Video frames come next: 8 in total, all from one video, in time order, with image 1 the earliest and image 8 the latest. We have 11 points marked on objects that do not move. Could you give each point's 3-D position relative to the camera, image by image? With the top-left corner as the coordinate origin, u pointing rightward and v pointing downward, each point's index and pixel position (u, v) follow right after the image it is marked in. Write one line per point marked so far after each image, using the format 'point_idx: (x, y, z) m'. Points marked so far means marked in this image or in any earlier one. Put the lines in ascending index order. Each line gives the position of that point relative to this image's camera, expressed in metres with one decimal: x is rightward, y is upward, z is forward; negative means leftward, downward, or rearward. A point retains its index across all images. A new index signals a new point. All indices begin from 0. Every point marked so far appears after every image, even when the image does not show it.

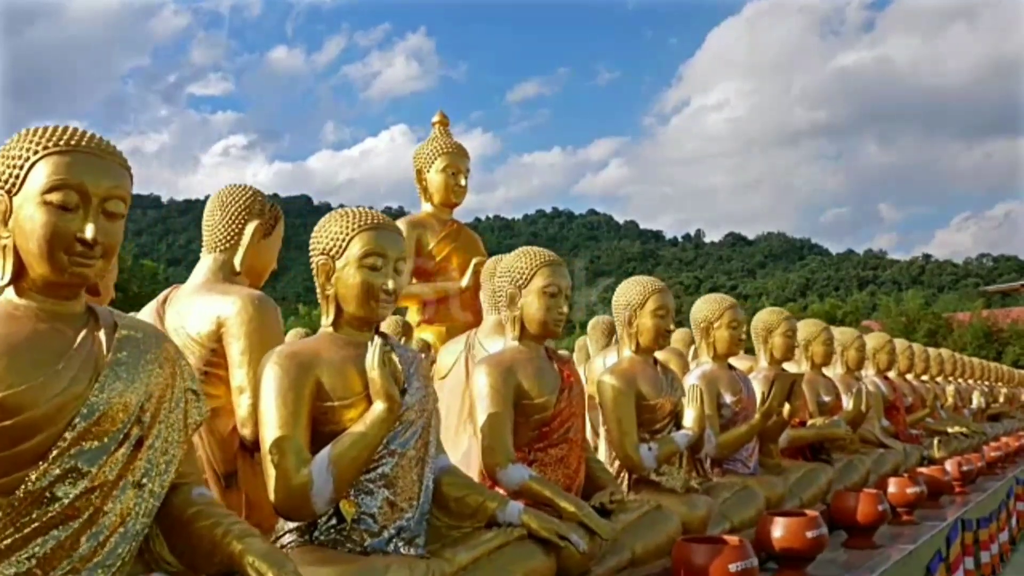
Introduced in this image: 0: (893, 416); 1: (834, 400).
0: (+3.6, -1.2, +11.4) m
1: (+2.5, -0.9, +9.3) m
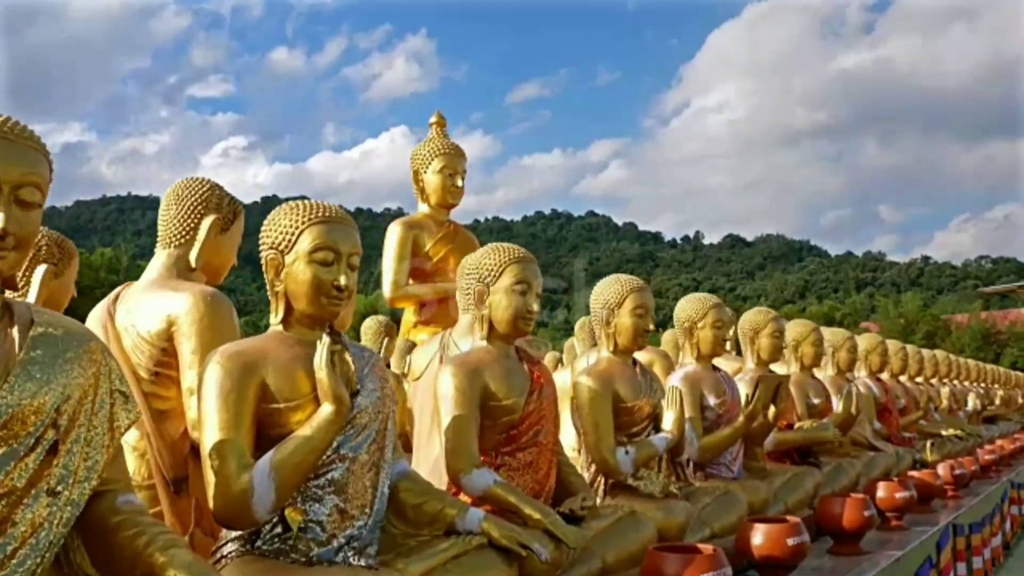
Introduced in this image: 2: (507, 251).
0: (+3.5, -1.2, +11.3) m
1: (+2.4, -0.9, +9.1) m
2: (0.0, +0.2, +4.9) m
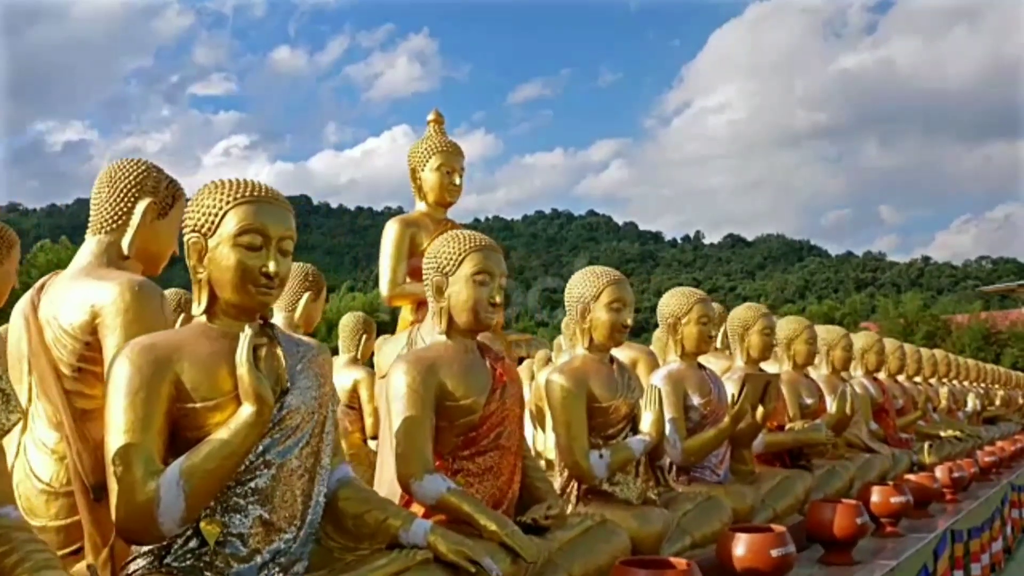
0: (+3.4, -1.2, +10.9) m
1: (+2.2, -0.8, +8.7) m
2: (-0.2, +0.2, +4.5) m
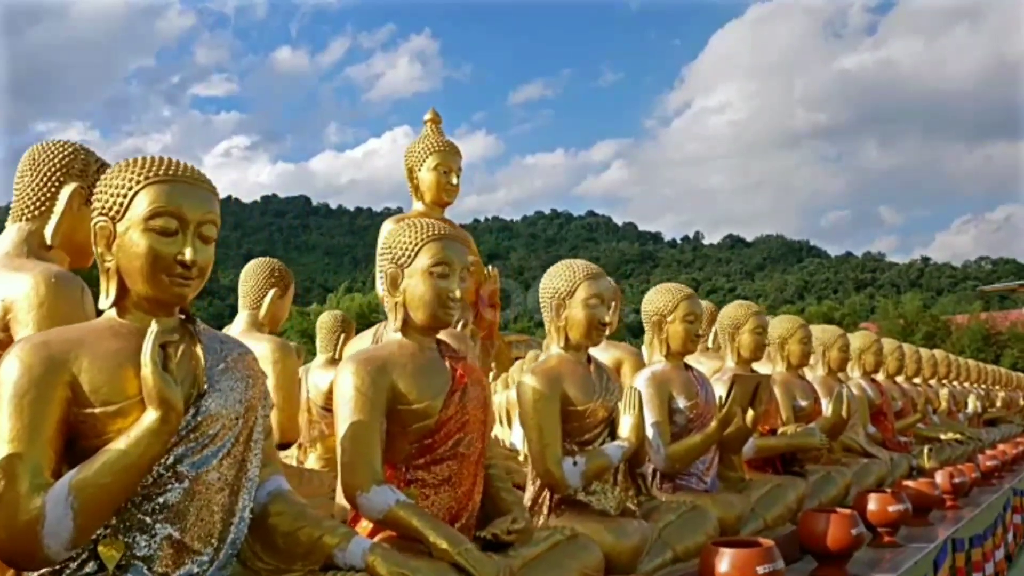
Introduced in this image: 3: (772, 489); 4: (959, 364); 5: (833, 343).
0: (+3.2, -1.2, +10.5) m
1: (+2.1, -0.8, +8.4) m
2: (-0.3, +0.2, +4.1) m
3: (+1.4, -1.1, +6.3) m
4: (+6.5, -1.1, +17.5) m
5: (+2.6, -0.4, +9.6) m
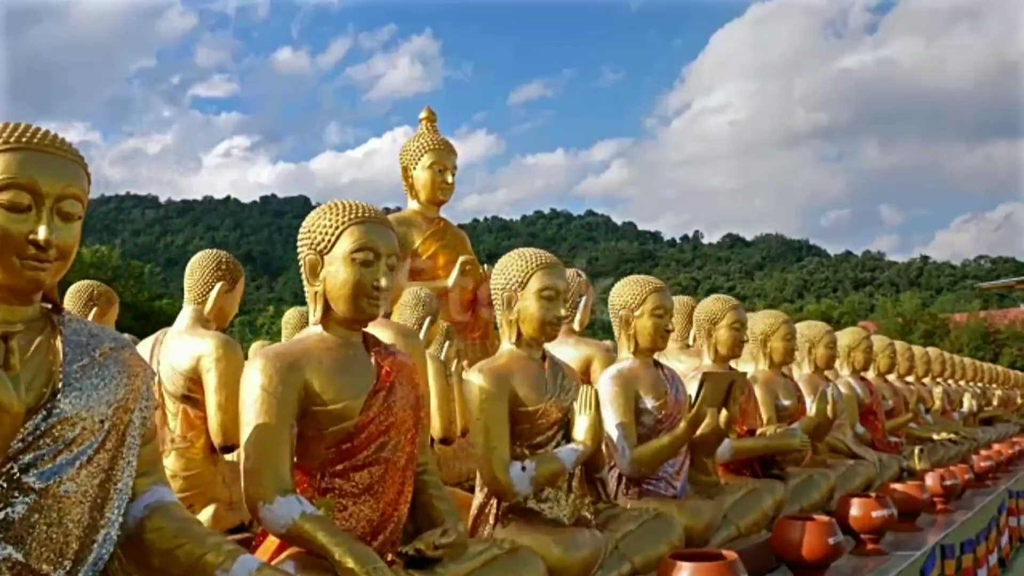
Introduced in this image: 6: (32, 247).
0: (+3.0, -1.1, +10.1) m
1: (+1.9, -0.8, +8.0) m
2: (-0.5, +0.2, +3.7) m
3: (+1.2, -1.0, +6.0) m
4: (+6.3, -1.1, +17.1) m
5: (+2.4, -0.4, +9.2) m
6: (-1.0, +0.1, +2.6) m
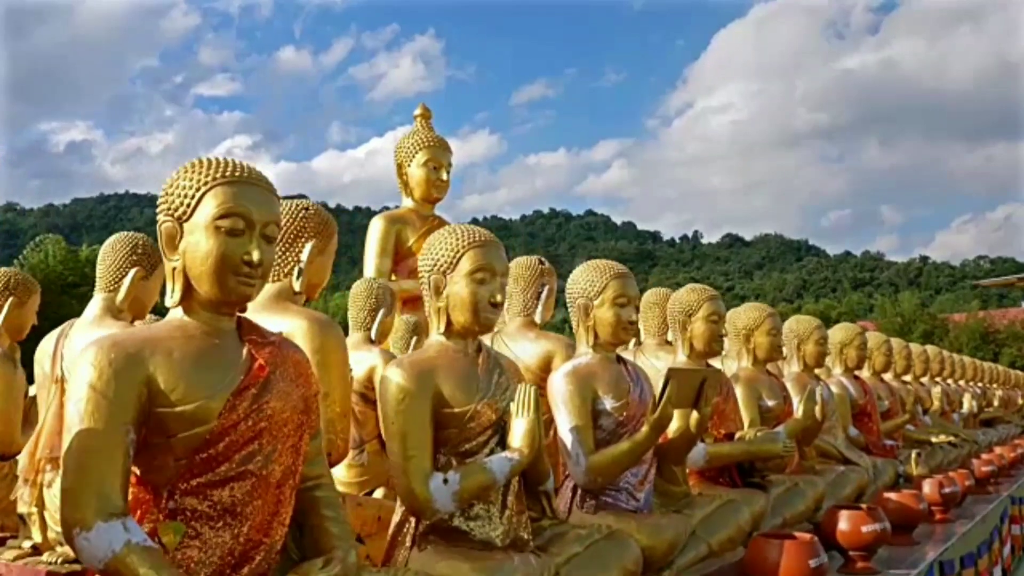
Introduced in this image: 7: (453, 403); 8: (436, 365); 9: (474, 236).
0: (+2.8, -1.1, +9.5) m
1: (+1.6, -0.7, +7.3) m
2: (-0.7, +0.3, +3.1) m
3: (+0.9, -1.0, +5.3) m
4: (+6.0, -1.0, +16.5) m
5: (+2.1, -0.3, +8.6) m
6: (-1.3, +0.2, +1.9) m
7: (-0.2, -0.4, +3.9) m
8: (-0.2, -0.3, +3.9) m
9: (-0.1, +0.2, +4.2) m
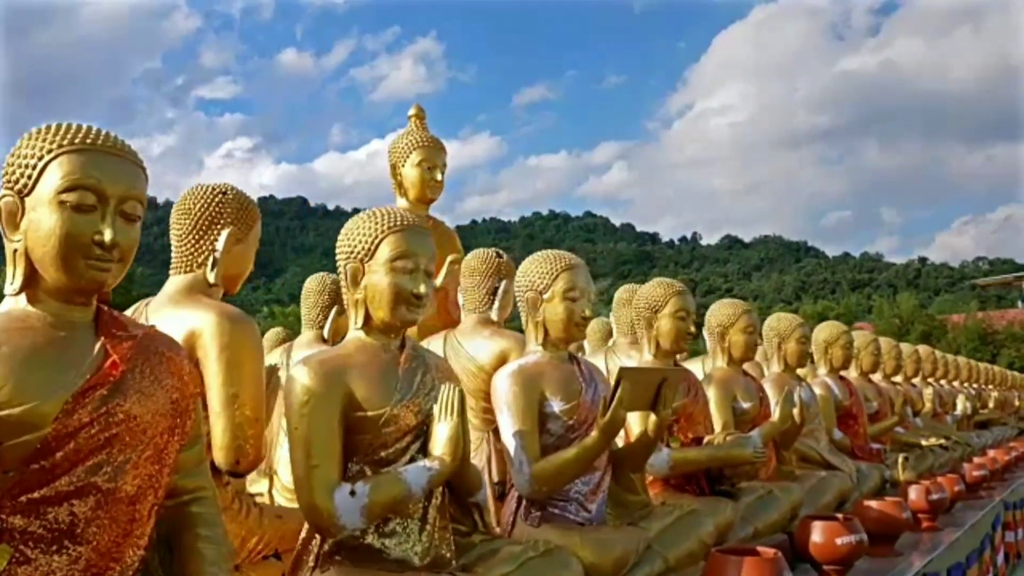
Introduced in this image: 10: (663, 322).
0: (+2.5, -1.0, +9.1) m
1: (+1.4, -0.7, +6.9) m
2: (-1.0, +0.3, +2.7) m
3: (+0.7, -0.9, +4.9) m
4: (+5.8, -1.0, +16.1) m
5: (+1.9, -0.3, +8.2) m
6: (-1.5, +0.2, +1.5) m
7: (-0.4, -0.3, +3.5) m
8: (-0.5, -0.2, +3.5) m
9: (-0.4, +0.2, +3.7) m
10: (+0.8, -0.2, +6.0) m
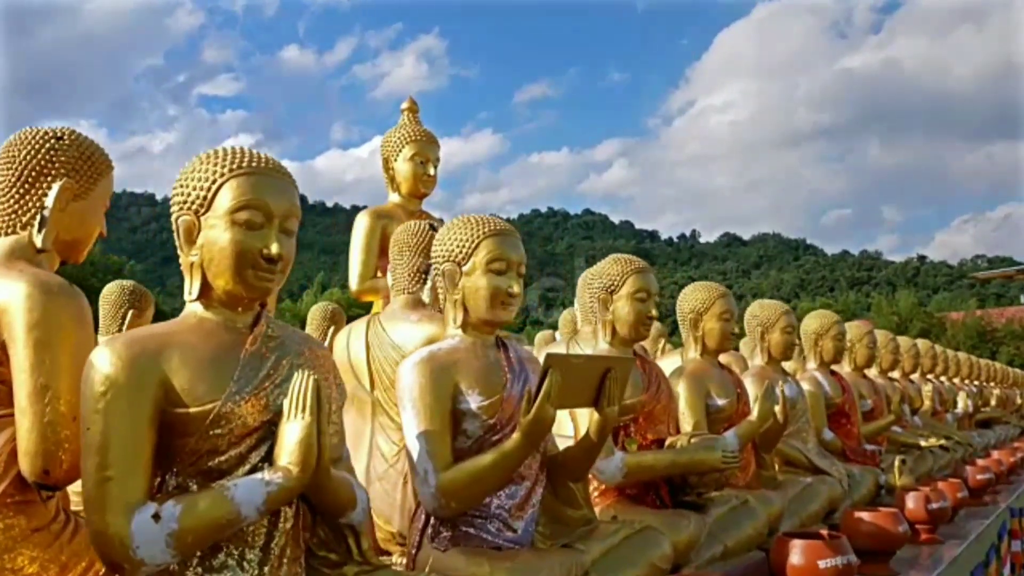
0: (+2.2, -0.9, +8.2) m
1: (+1.1, -0.6, +6.1) m
2: (-1.3, +0.4, +1.8) m
3: (+0.4, -0.8, +4.0) m
4: (+5.5, -0.9, +15.2) m
5: (+1.6, -0.2, +7.3) m
6: (-1.8, +0.3, +0.6) m
7: (-0.7, -0.2, +2.6) m
8: (-0.8, -0.1, +2.7) m
9: (-0.6, +0.3, +2.9) m
10: (+0.5, -0.1, +5.1) m
